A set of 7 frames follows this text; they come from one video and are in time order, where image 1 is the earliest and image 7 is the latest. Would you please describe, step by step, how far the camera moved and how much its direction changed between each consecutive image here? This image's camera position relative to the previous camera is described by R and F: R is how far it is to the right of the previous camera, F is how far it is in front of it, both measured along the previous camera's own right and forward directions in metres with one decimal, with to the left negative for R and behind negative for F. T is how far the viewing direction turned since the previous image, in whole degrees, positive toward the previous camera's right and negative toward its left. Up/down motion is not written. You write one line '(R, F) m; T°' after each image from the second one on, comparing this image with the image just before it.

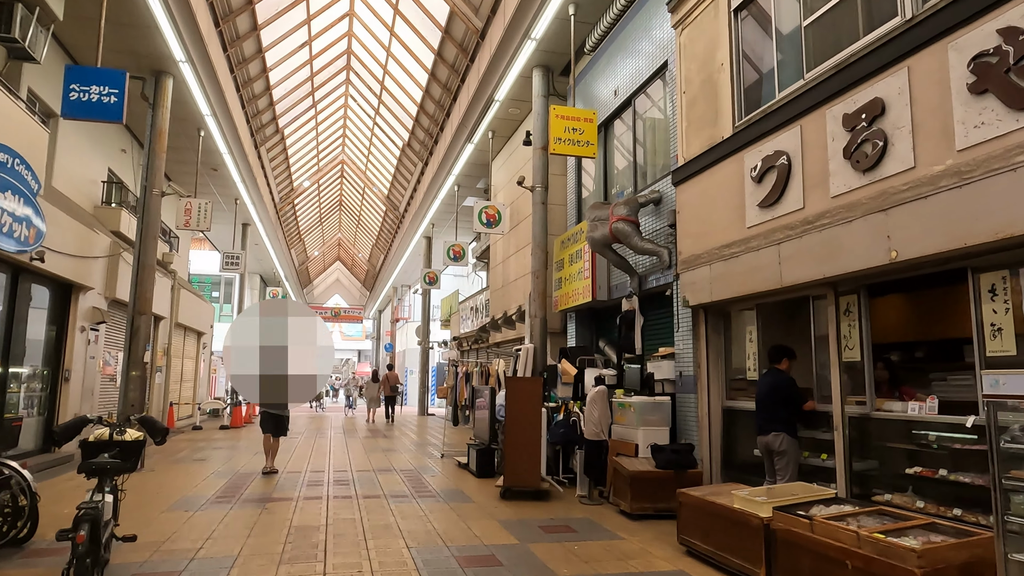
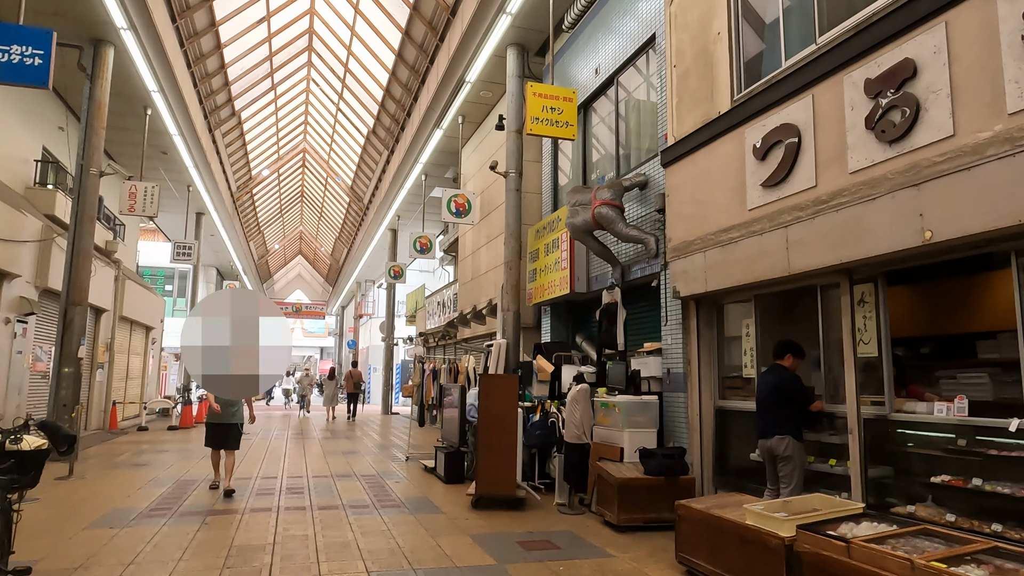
(-0.1, +0.6) m; +3°
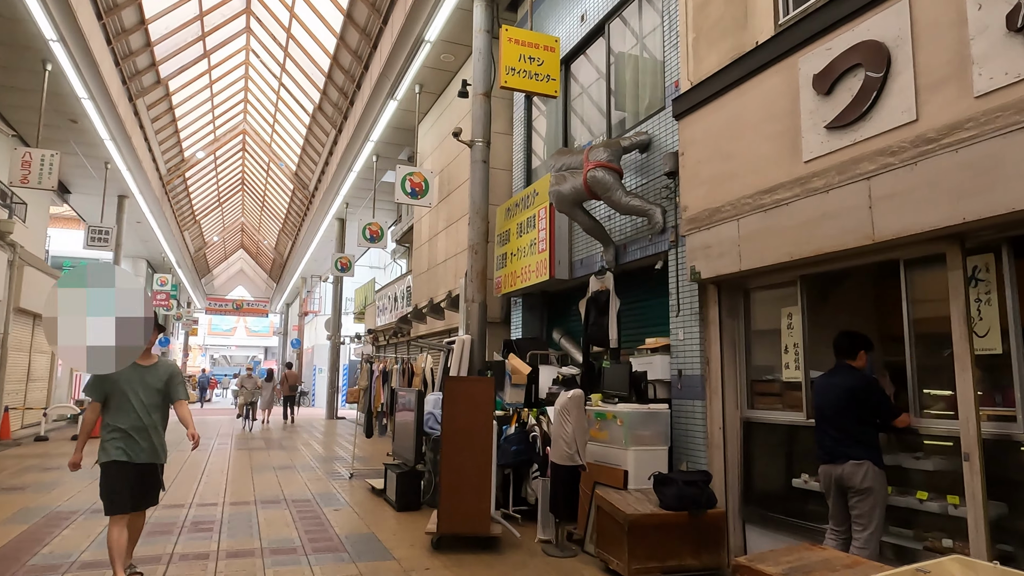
(-0.2, +1.3) m; +4°
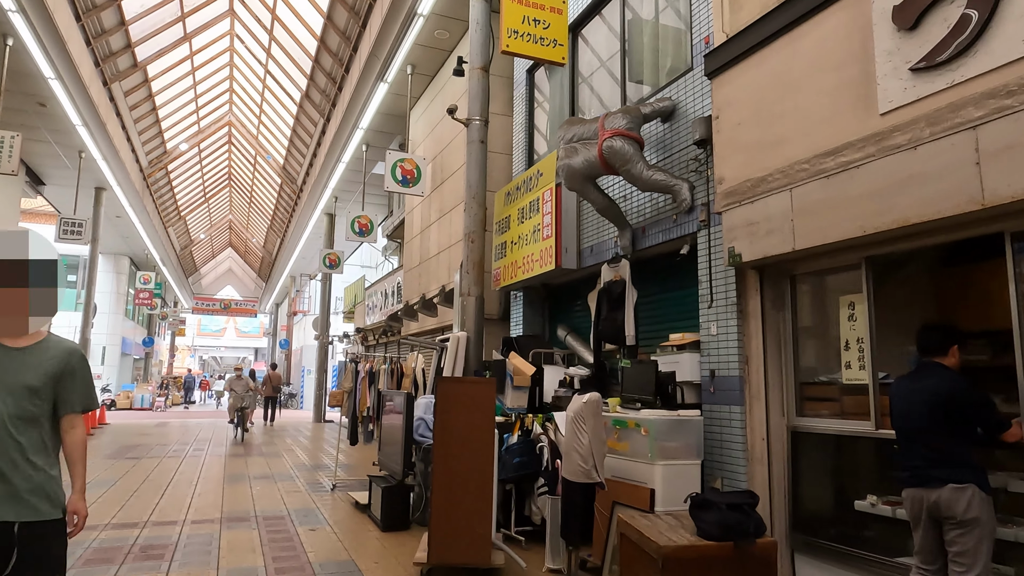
(-0.1, +0.7) m; +1°
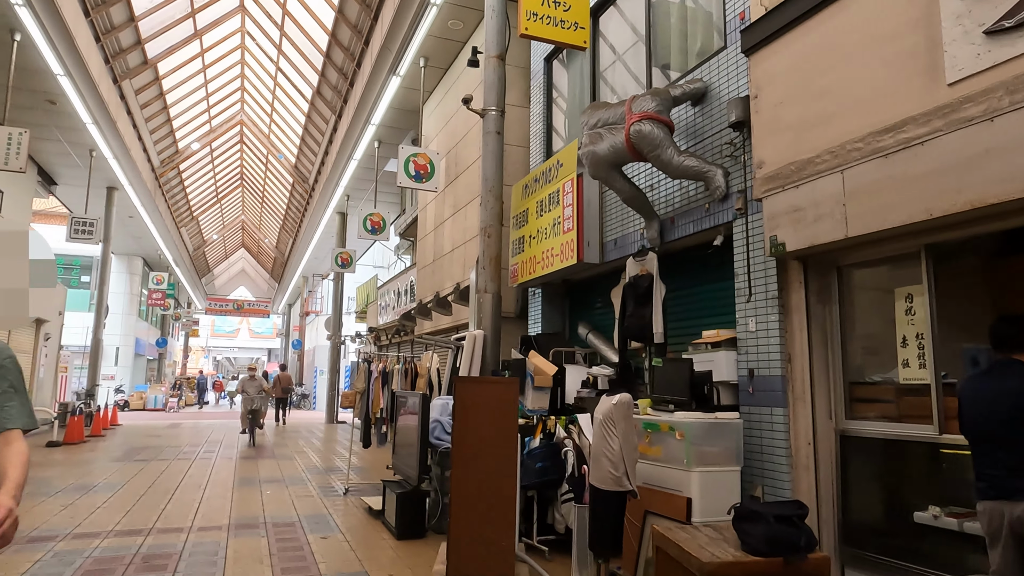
(-0.1, +0.3) m; -1°
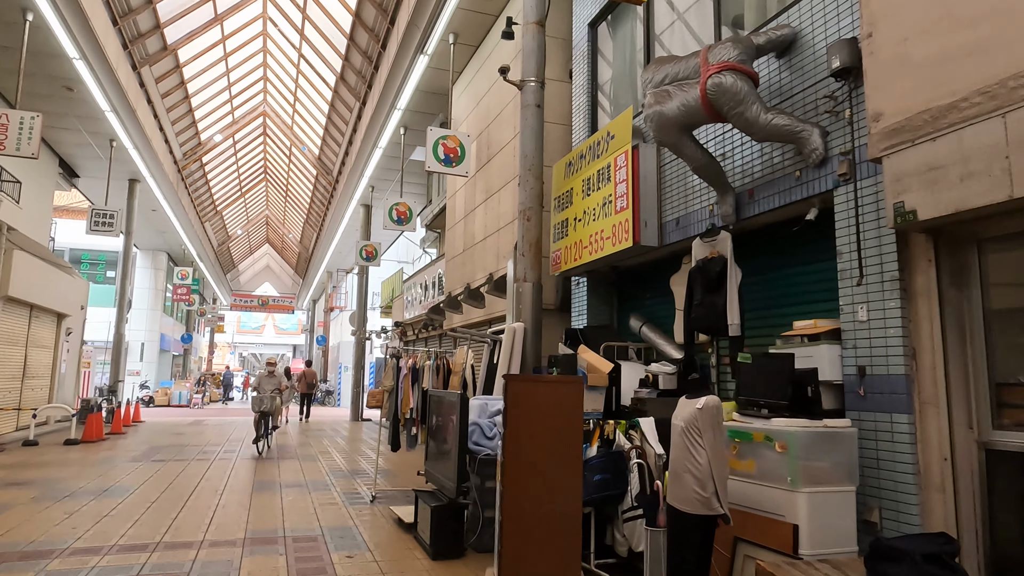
(-0.2, +0.6) m; -2°
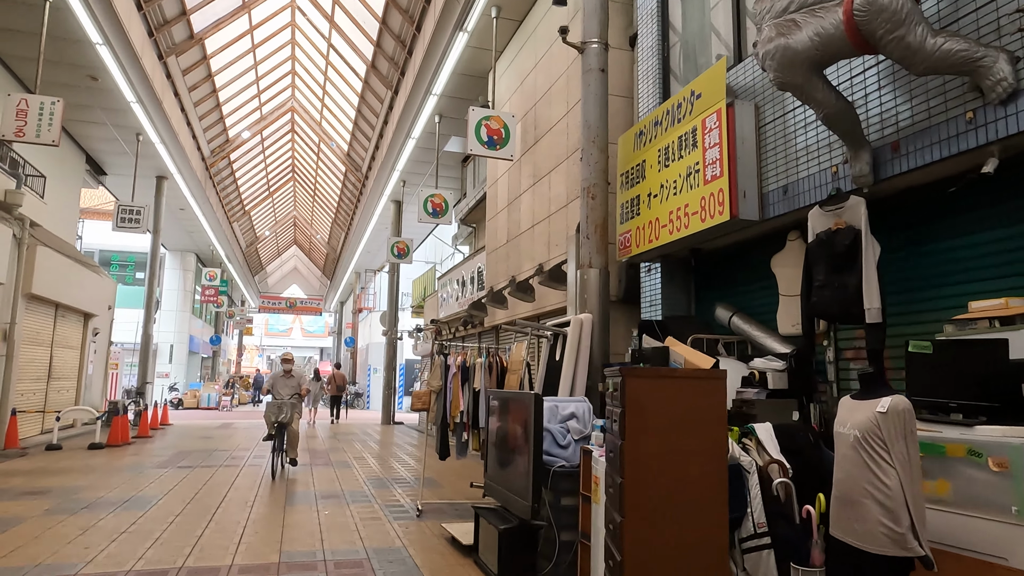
(-0.3, +0.7) m; -2°
